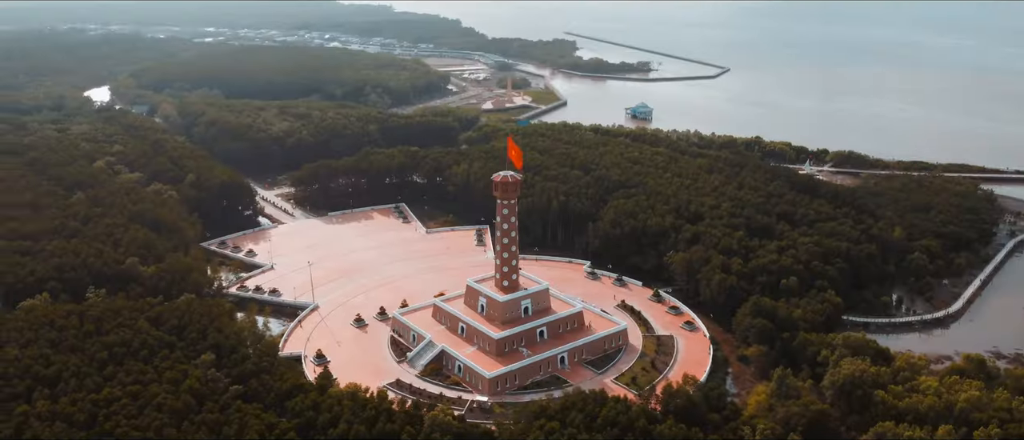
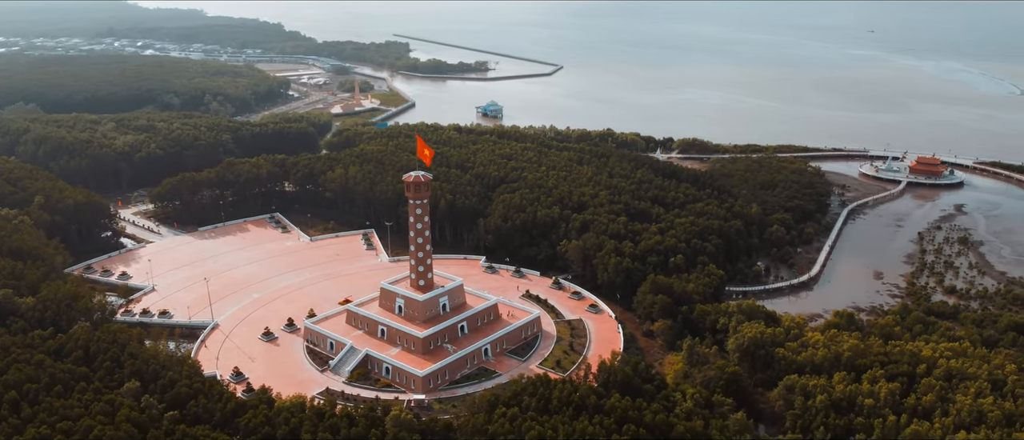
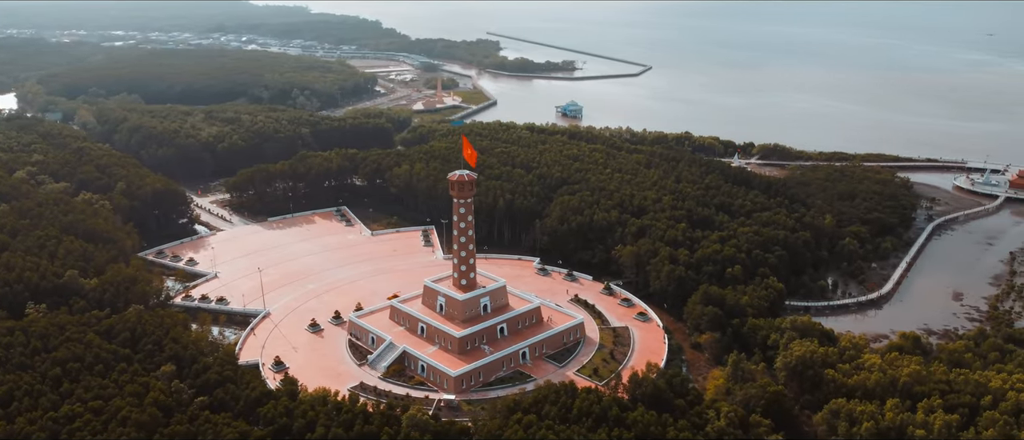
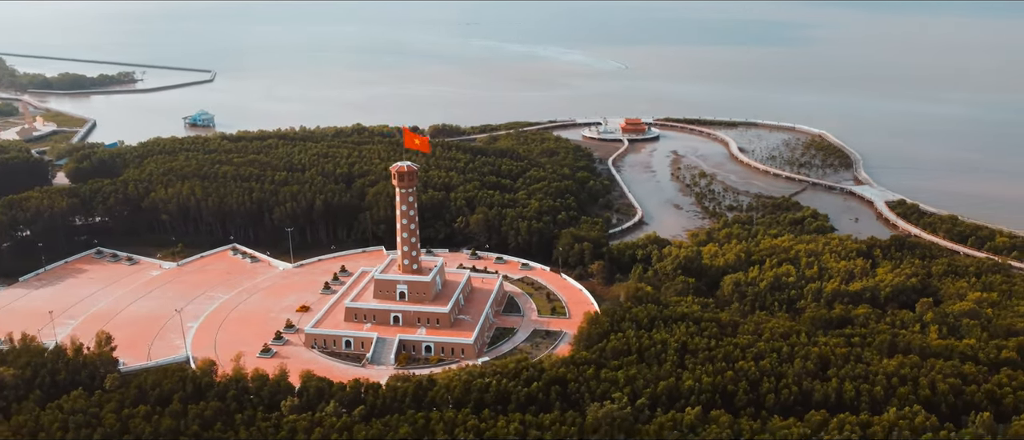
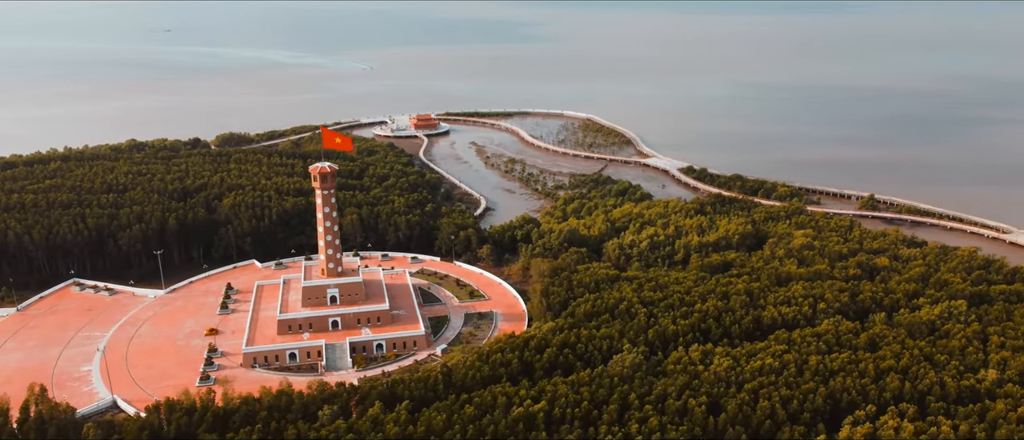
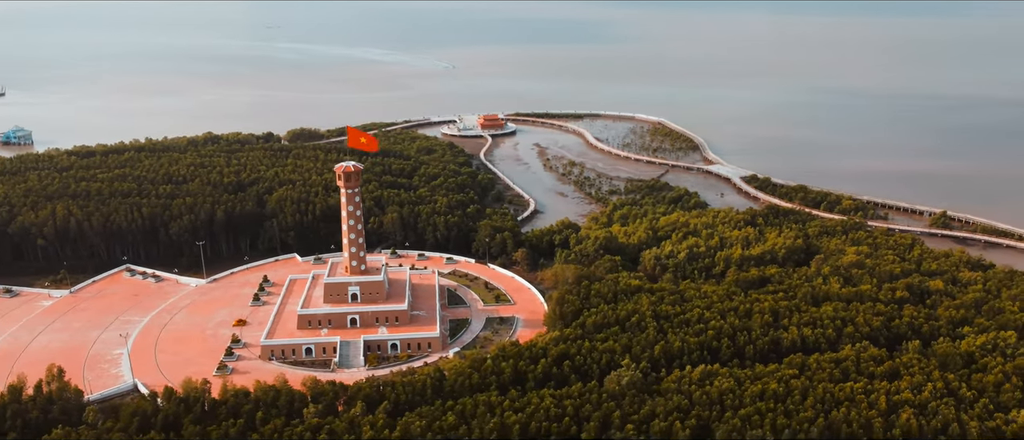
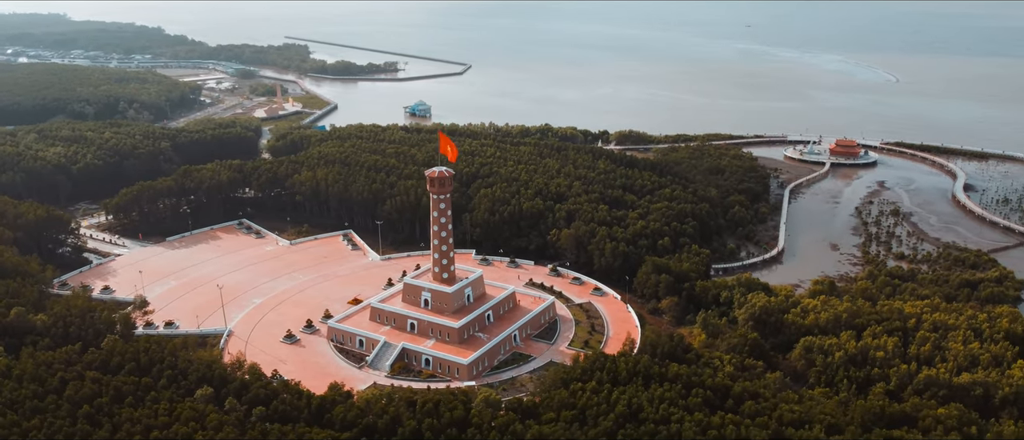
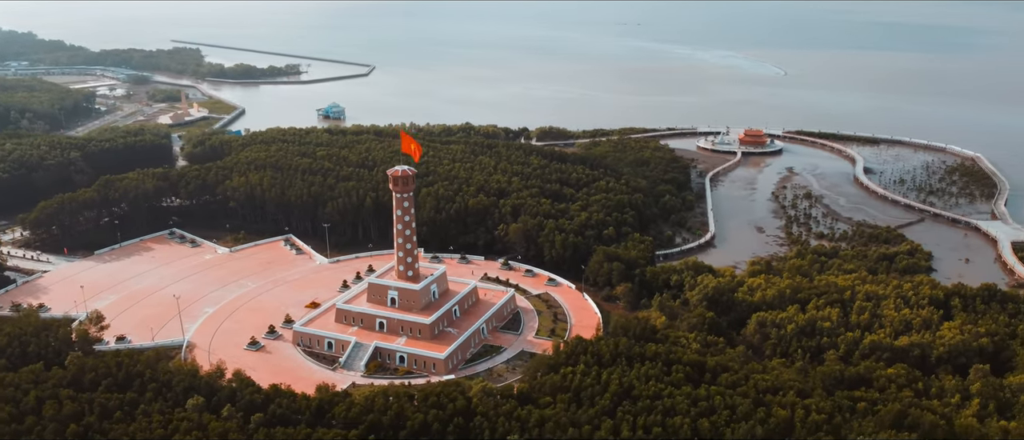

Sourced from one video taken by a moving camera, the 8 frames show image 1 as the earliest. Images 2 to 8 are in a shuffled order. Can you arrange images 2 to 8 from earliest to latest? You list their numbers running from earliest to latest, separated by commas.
3, 2, 7, 8, 4, 6, 5
